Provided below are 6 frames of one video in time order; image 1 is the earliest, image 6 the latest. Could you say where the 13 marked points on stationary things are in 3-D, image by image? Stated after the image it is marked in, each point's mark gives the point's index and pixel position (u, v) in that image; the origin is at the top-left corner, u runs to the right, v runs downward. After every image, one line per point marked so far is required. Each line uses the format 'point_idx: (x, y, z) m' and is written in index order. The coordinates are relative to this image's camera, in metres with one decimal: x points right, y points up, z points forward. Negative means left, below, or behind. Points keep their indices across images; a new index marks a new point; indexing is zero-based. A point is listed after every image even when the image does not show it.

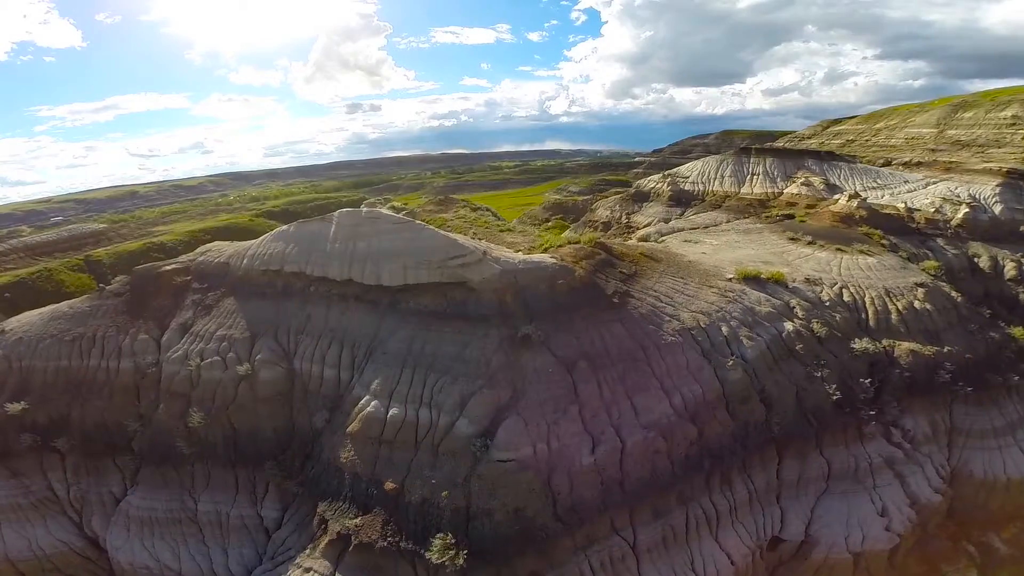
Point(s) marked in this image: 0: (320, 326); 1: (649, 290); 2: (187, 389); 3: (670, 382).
0: (-5.0, -1.2, +14.7) m
1: (+3.7, -0.2, +14.9) m
2: (-8.6, -2.6, +15.7) m
3: (+3.5, -2.1, +13.1) m
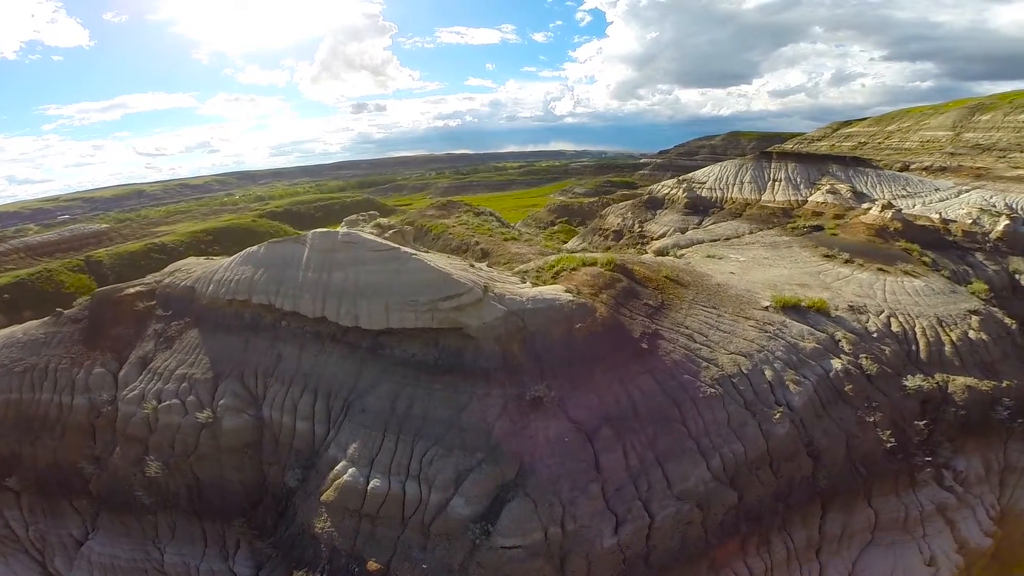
0: (-4.9, -1.9, +12.6) m
1: (+3.8, -1.0, +12.8) m
2: (-8.5, -3.3, +13.7) m
3: (+3.6, -2.8, +11.0) m
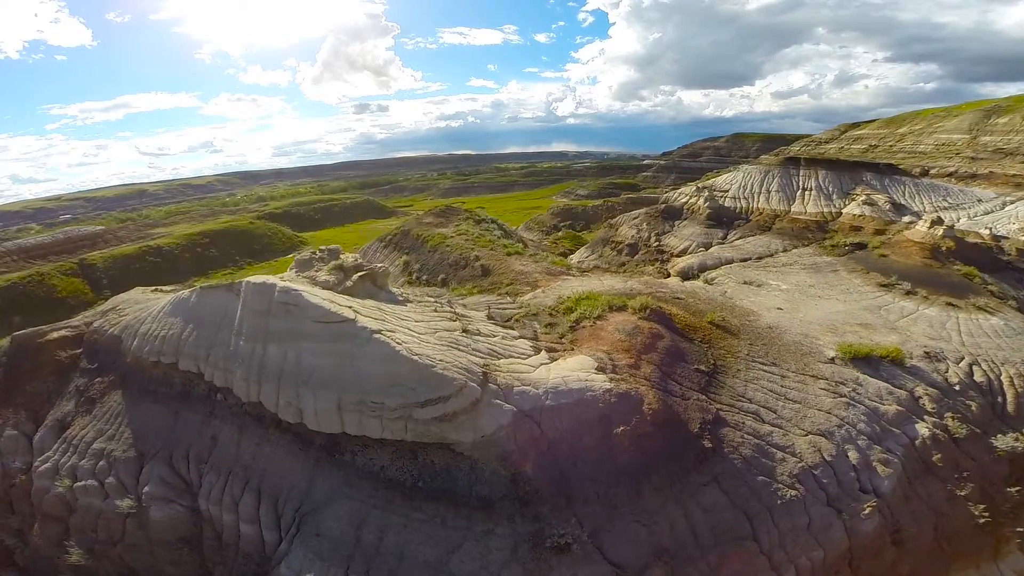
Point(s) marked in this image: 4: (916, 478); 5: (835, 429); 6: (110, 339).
0: (-4.7, -2.8, +9.9) m
1: (+4.0, -2.0, +10.0) m
2: (-8.3, -4.2, +10.9) m
3: (+3.8, -3.8, +8.2) m
4: (+7.9, -3.7, +11.6) m
5: (+5.7, -2.4, +10.5) m
6: (-8.3, -1.1, +12.2) m
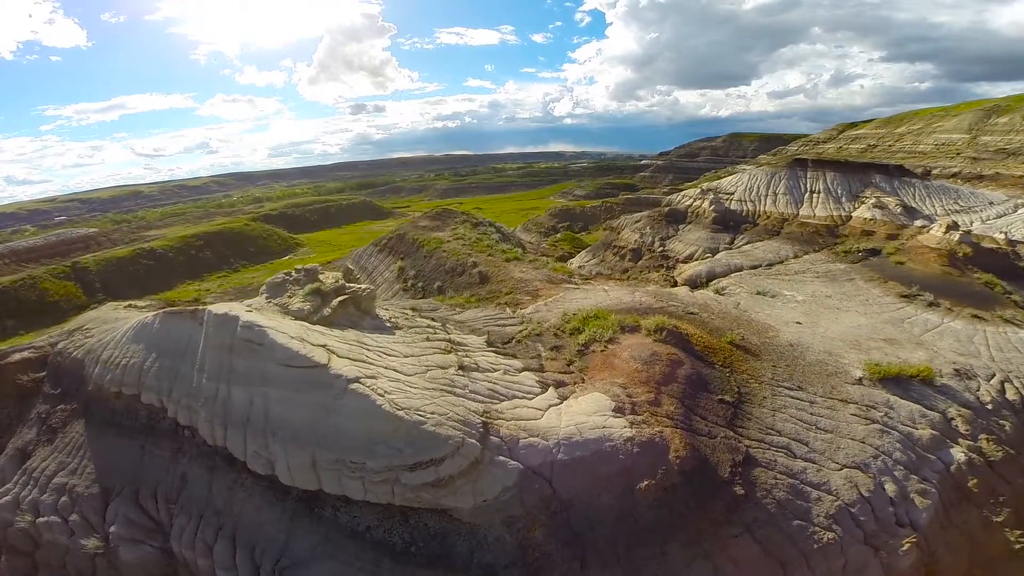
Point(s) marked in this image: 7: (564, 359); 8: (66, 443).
0: (-4.7, -3.2, +8.9) m
1: (+4.0, -2.3, +9.1) m
2: (-8.3, -4.6, +9.9) m
3: (+3.9, -4.1, +7.2) m
4: (+7.9, -4.0, +10.6) m
5: (+5.7, -2.7, +9.6) m
6: (-8.3, -1.4, +11.2) m
7: (+1.0, -1.2, +10.2) m
8: (-7.9, -2.7, +10.5) m
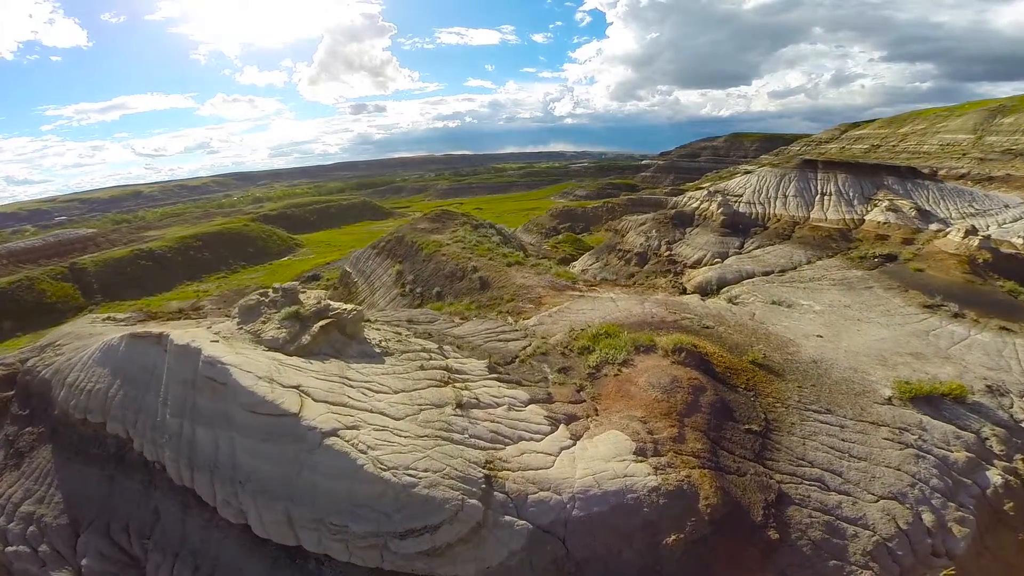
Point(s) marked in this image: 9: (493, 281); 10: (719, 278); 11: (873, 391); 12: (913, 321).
0: (-4.6, -3.4, +8.1) m
1: (+4.1, -2.5, +8.2) m
2: (-8.2, -4.8, +9.1) m
3: (+3.9, -4.4, +6.4) m
4: (+8.0, -4.2, +9.8) m
5: (+5.8, -2.9, +8.7) m
6: (-8.2, -1.7, +10.4) m
7: (+1.0, -1.5, +9.4) m
8: (-7.8, -3.0, +9.6) m
9: (-0.7, +0.1, +19.9) m
10: (+6.8, +0.3, +19.4) m
11: (+7.0, -1.9, +11.4) m
12: (+10.4, -0.8, +15.3) m
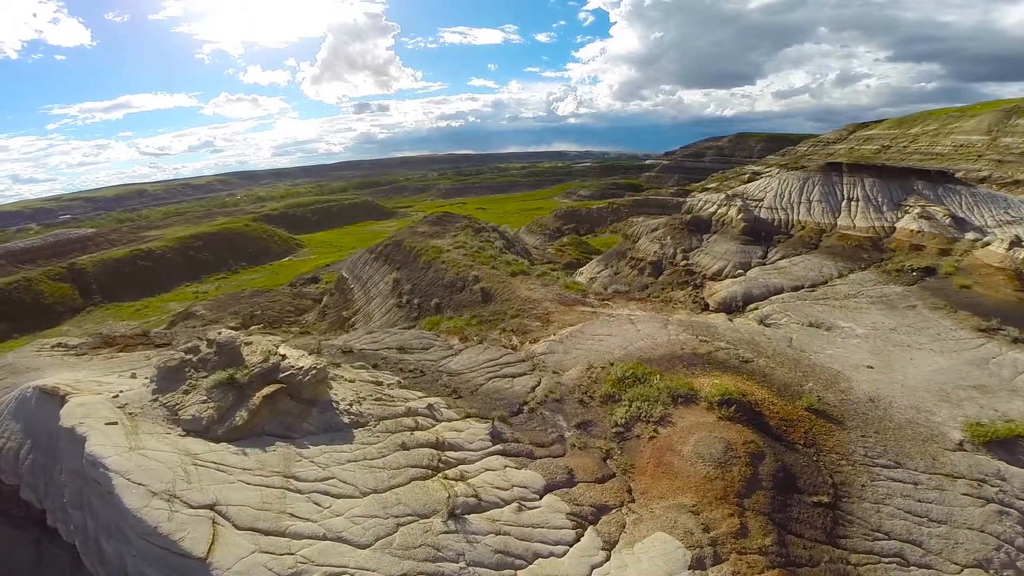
0: (-4.5, -3.9, +6.4) m
1: (+4.2, -3.0, +6.6) m
2: (-8.1, -5.3, +7.5) m
3: (+4.0, -4.8, +4.7) m
4: (+8.1, -4.7, +8.1) m
5: (+5.9, -3.4, +7.1) m
6: (-8.1, -2.1, +8.8) m
7: (+1.2, -2.0, +7.7) m
8: (-7.7, -3.4, +8.0) m
9: (-0.5, -0.3, +18.2) m
10: (+7.0, -0.2, +17.7) m
11: (+7.1, -2.4, +9.7) m
12: (+10.6, -1.3, +13.6) m
